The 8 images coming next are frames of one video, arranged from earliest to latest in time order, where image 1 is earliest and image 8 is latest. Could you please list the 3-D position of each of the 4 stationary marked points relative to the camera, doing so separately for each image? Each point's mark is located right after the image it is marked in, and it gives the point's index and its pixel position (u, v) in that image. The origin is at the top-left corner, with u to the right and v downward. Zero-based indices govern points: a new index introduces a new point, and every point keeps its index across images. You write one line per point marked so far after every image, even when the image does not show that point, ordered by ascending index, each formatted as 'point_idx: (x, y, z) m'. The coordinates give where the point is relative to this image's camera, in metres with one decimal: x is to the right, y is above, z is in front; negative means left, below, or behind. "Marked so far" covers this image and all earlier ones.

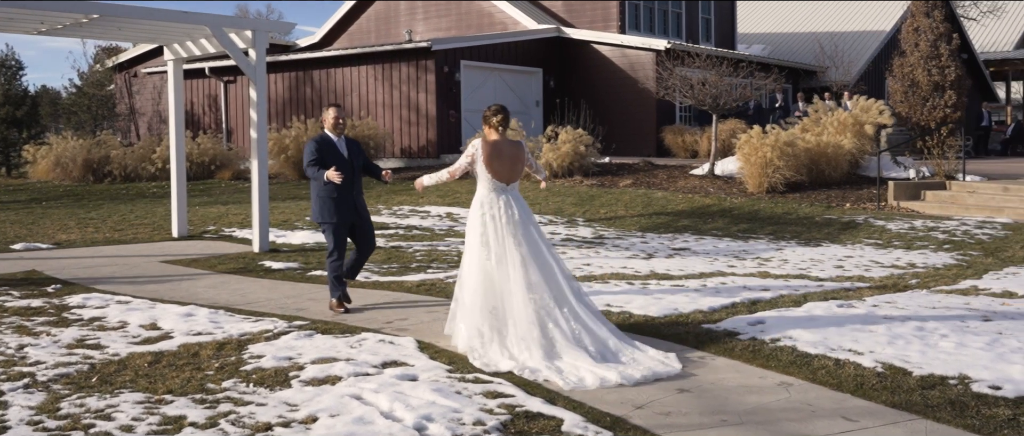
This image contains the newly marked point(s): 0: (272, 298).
0: (-2.2, -0.7, +8.9) m
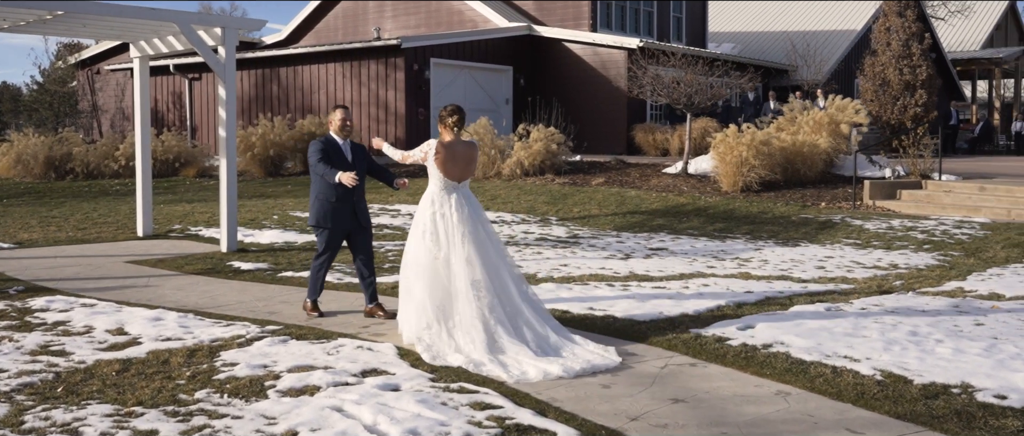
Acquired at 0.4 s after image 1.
0: (-2.4, -0.7, +8.5) m
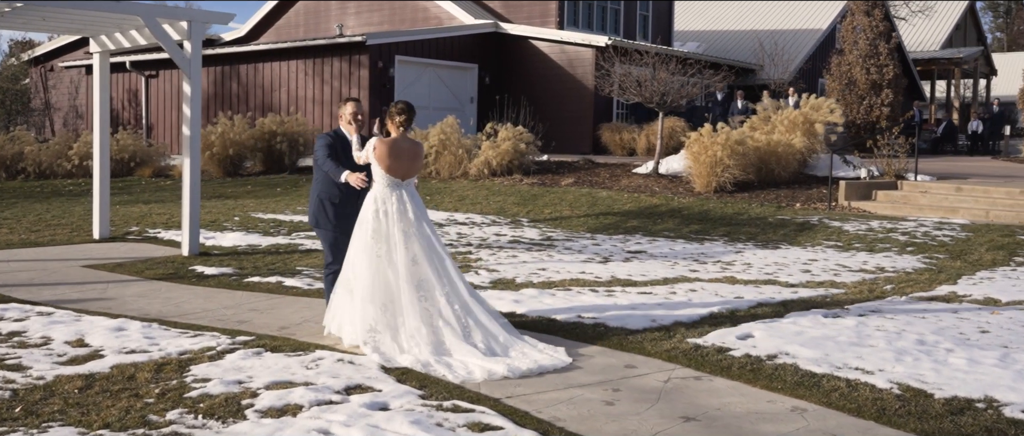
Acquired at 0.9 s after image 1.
0: (-2.5, -0.8, +8.1) m
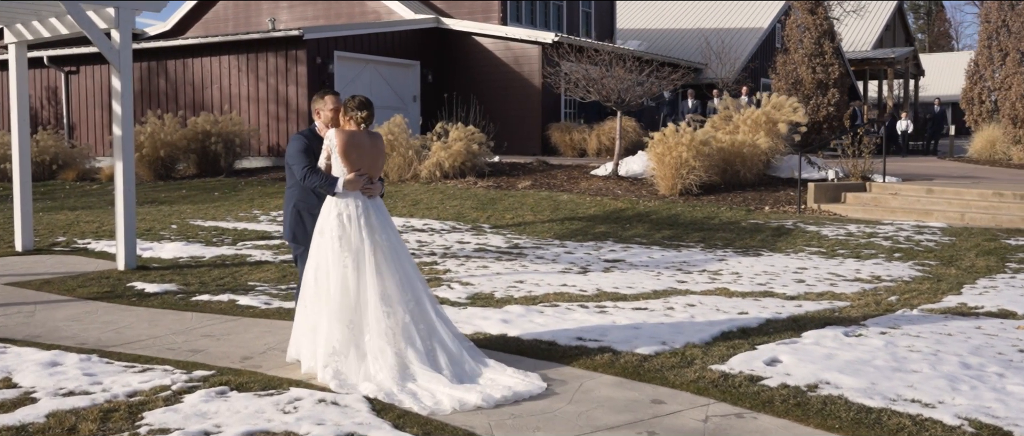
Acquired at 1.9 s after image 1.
0: (-2.6, -0.9, +7.1) m
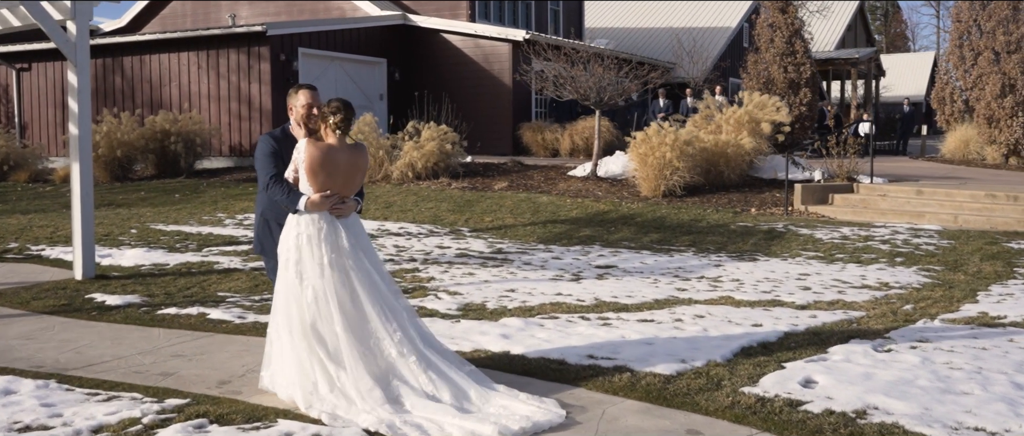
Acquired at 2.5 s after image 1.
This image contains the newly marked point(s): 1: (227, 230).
0: (-2.6, -0.9, +6.4) m
1: (-3.9, -0.2, +13.4) m
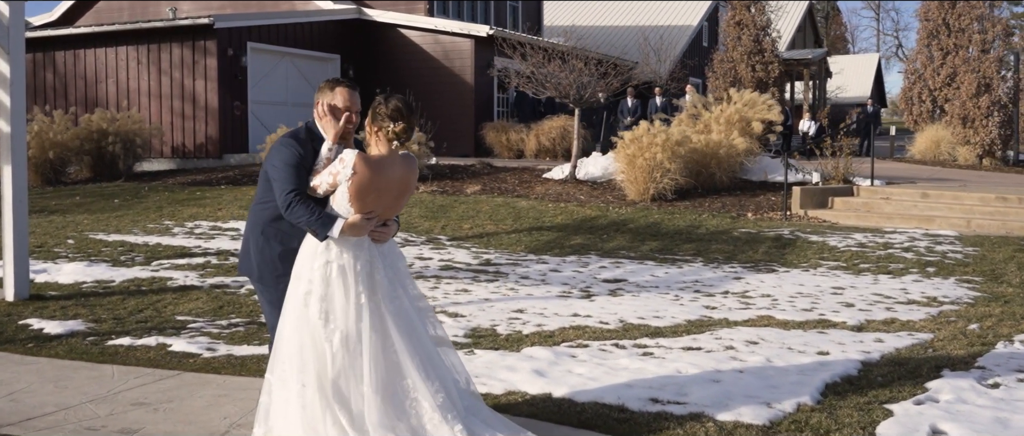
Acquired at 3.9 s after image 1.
0: (-2.4, -1.0, +5.2) m
1: (-4.1, -0.3, +12.0) m
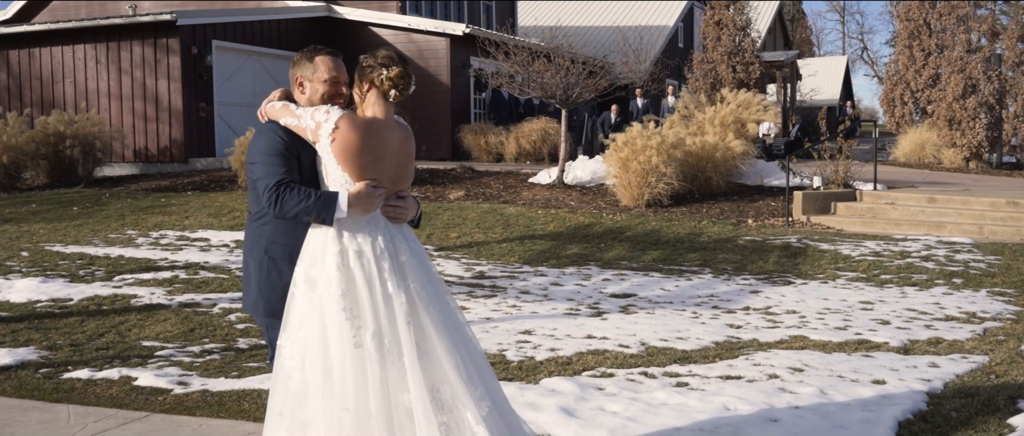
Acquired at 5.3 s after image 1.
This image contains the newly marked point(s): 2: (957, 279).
0: (-2.2, -1.1, +4.4) m
1: (-4.2, -0.4, +11.1) m
2: (+4.0, -0.5, +8.8) m
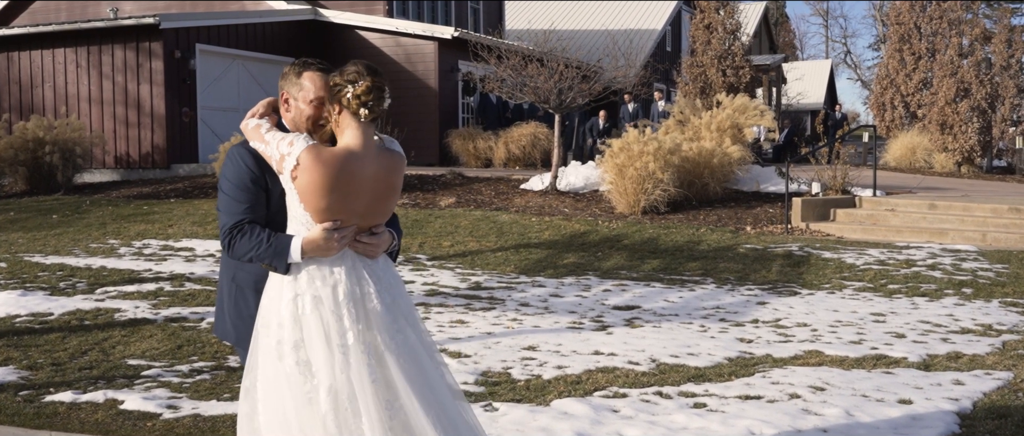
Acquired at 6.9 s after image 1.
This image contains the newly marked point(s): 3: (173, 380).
0: (-2.2, -1.2, +4.1) m
1: (-4.3, -0.5, +10.8) m
2: (+4.0, -0.6, +8.6) m
3: (-2.1, -1.0, +6.0) m
